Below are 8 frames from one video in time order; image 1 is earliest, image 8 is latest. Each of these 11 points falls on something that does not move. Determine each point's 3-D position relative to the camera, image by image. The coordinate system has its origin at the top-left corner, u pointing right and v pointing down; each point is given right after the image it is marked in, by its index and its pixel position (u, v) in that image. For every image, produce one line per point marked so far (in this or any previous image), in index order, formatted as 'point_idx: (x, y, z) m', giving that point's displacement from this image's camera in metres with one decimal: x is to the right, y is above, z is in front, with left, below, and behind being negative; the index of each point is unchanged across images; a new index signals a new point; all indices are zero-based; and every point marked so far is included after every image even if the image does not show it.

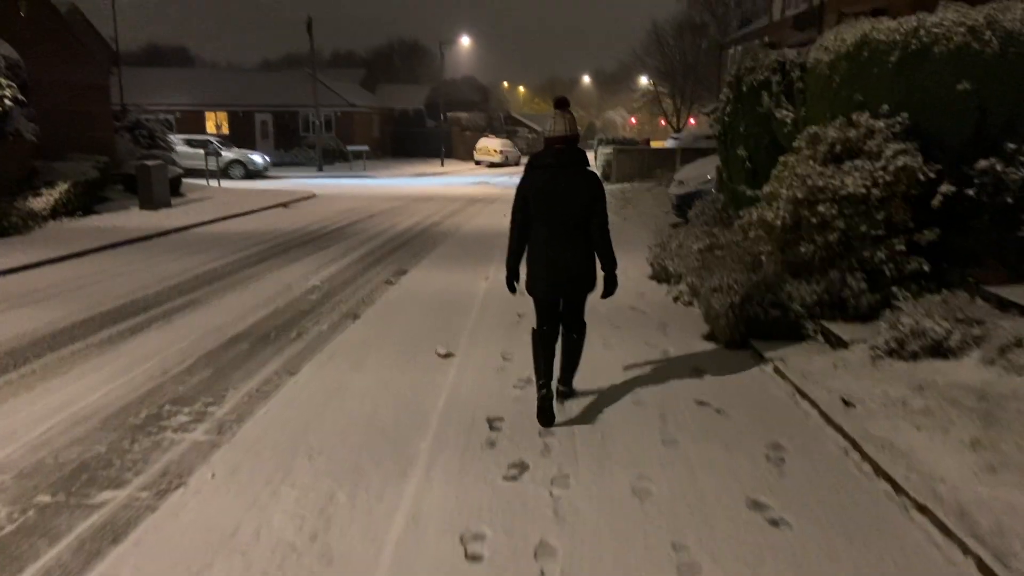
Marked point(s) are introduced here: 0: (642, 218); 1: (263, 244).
0: (+2.5, +1.3, +15.4) m
1: (-4.4, +0.8, +13.9) m
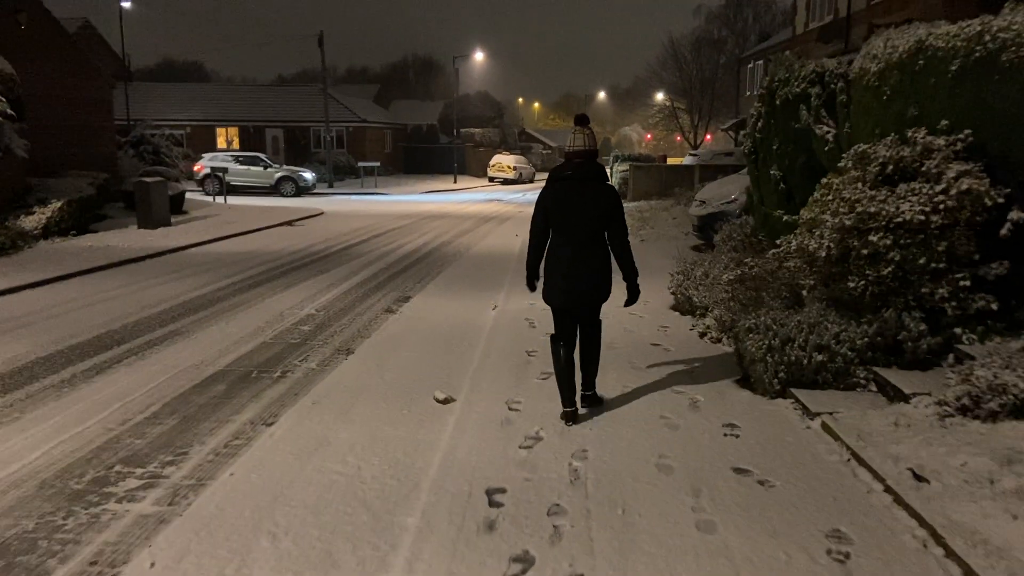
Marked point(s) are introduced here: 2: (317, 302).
0: (+2.7, +0.9, +14.6) m
1: (-4.2, +0.4, +13.3) m
2: (-2.4, -0.2, +9.8) m
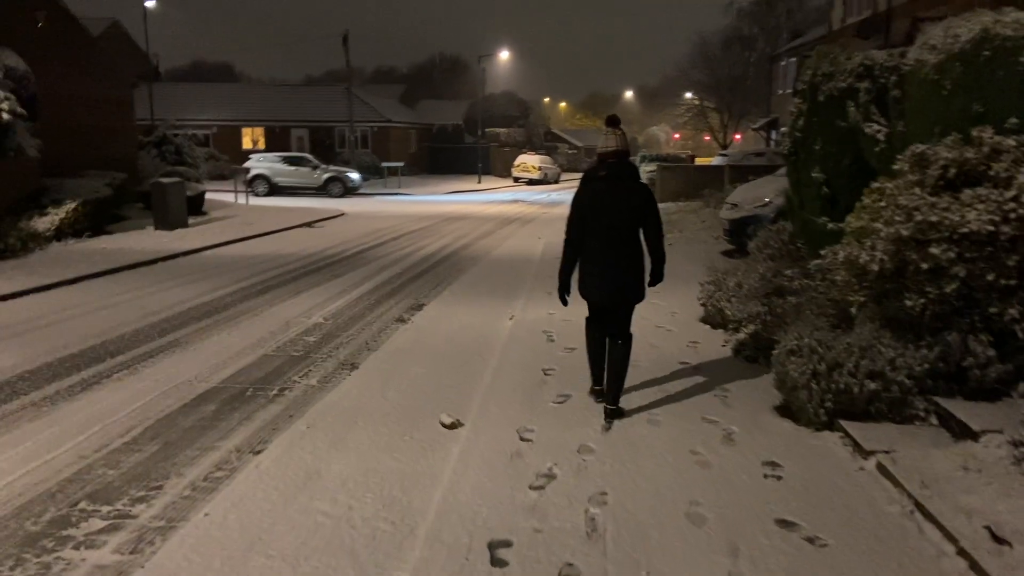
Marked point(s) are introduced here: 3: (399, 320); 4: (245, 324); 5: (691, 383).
0: (+3.1, +0.8, +13.9) m
1: (-3.9, +0.3, +12.8) m
2: (-2.2, -0.3, +9.3) m
3: (-1.3, -0.4, +9.0) m
4: (-2.8, -0.4, +8.5) m
5: (+1.3, -0.7, +5.9) m
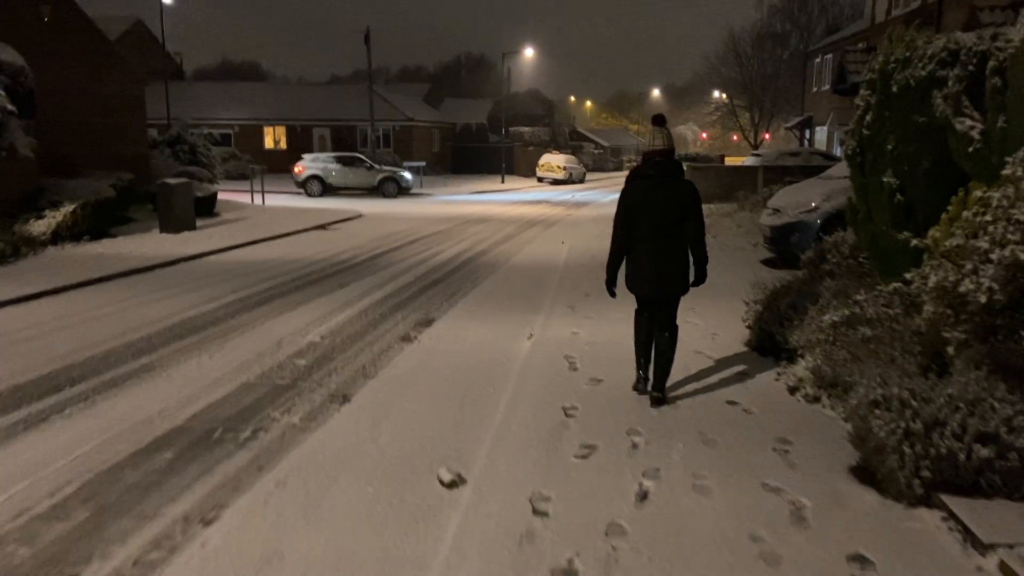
0: (+3.4, +0.6, +12.9) m
1: (-3.6, +0.2, +12.0) m
2: (-2.0, -0.4, +8.4) m
3: (-1.1, -0.5, +8.1) m
4: (-2.7, -0.5, +7.6) m
5: (+1.4, -0.9, +4.9) m
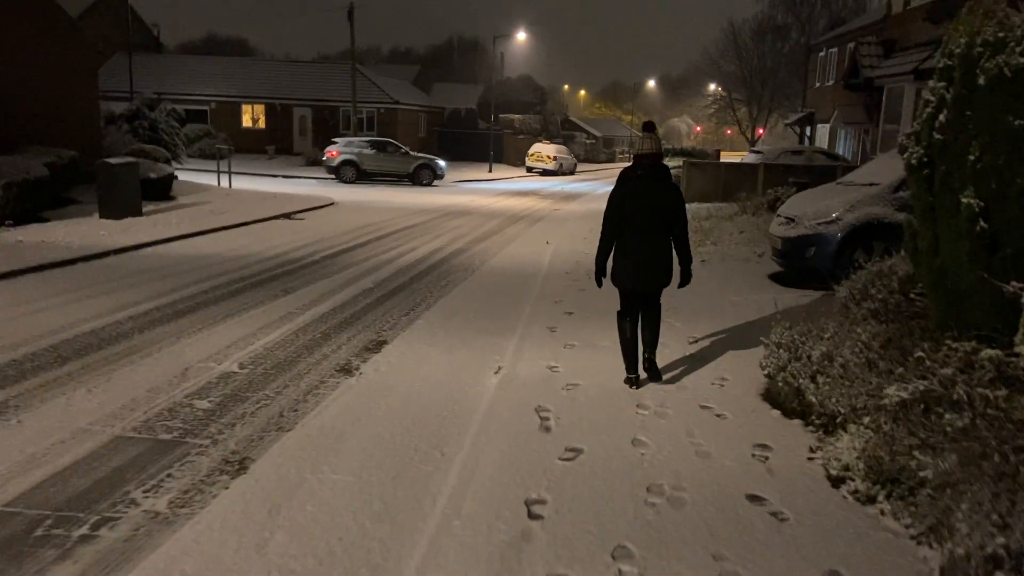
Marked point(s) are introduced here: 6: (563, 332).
0: (+3.1, +0.4, +11.4) m
1: (-3.9, +0.1, +10.5) m
2: (-2.3, -0.5, +6.9) m
3: (-1.4, -0.7, +6.6) m
4: (-3.0, -0.6, +6.1) m
5: (+1.1, -1.2, +3.5) m
6: (+0.5, -0.4, +7.9) m
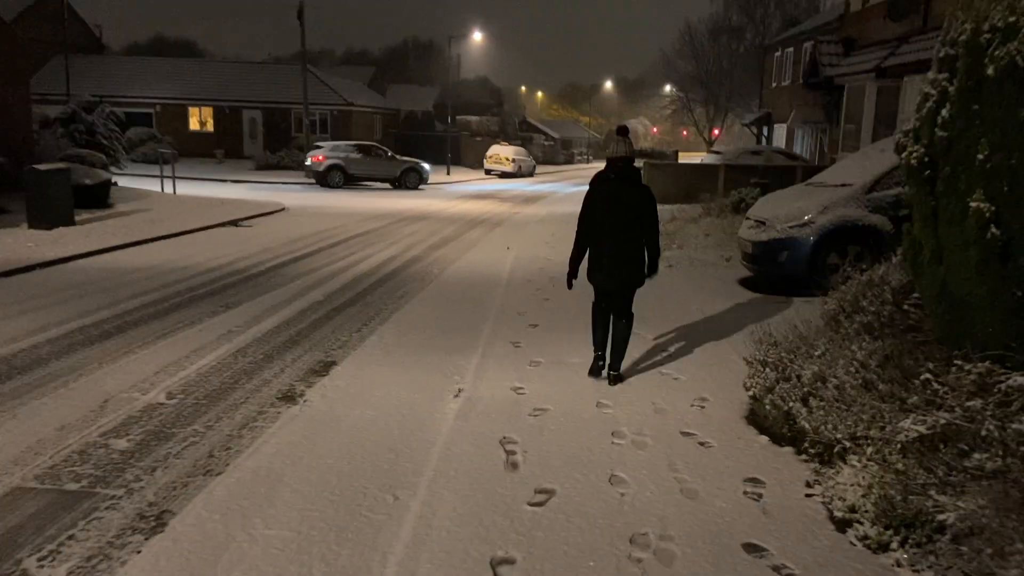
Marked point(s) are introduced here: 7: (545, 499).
0: (+2.5, +0.3, +11.0) m
1: (-4.4, 0.0, +9.7) m
2: (-2.6, -0.7, +6.2) m
3: (-1.7, -0.8, +5.9) m
4: (-3.2, -0.8, +5.4) m
5: (+1.0, -1.3, +3.0) m
6: (+0.1, -0.5, +7.3) m
7: (+0.2, -1.1, +4.1) m
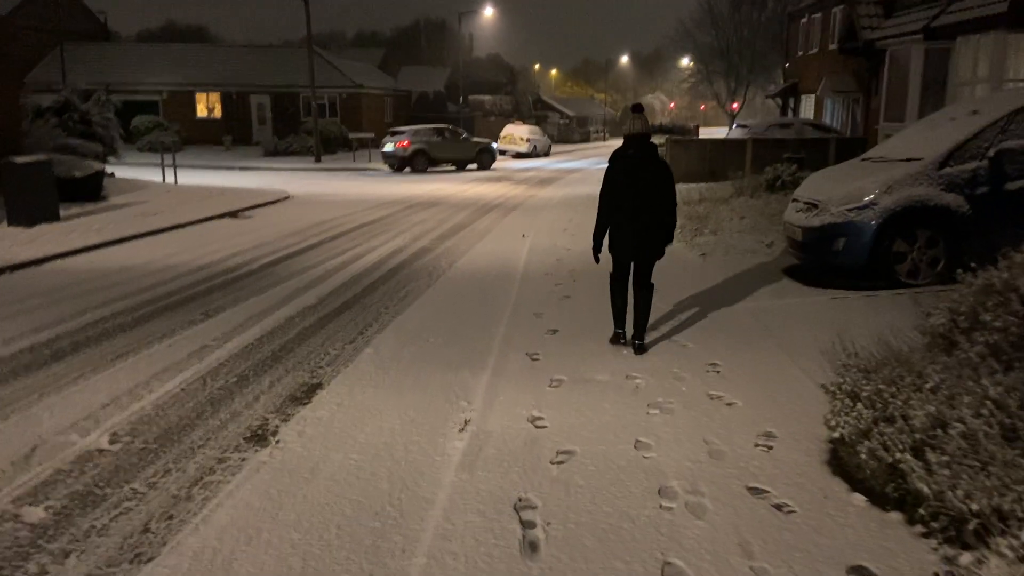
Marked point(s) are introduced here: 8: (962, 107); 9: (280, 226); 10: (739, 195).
0: (+2.7, +0.4, +9.8) m
1: (-4.2, -0.1, +8.7) m
2: (-2.5, -0.8, +5.2) m
3: (-1.6, -0.9, +4.9) m
4: (-3.1, -0.9, +4.4) m
5: (+1.1, -1.4, +1.9) m
6: (+0.3, -0.6, +6.2) m
7: (+0.2, -1.2, +3.0) m
8: (+4.8, +1.9, +8.5) m
9: (-4.3, +1.1, +14.6) m
10: (+4.0, +1.7, +14.0) m
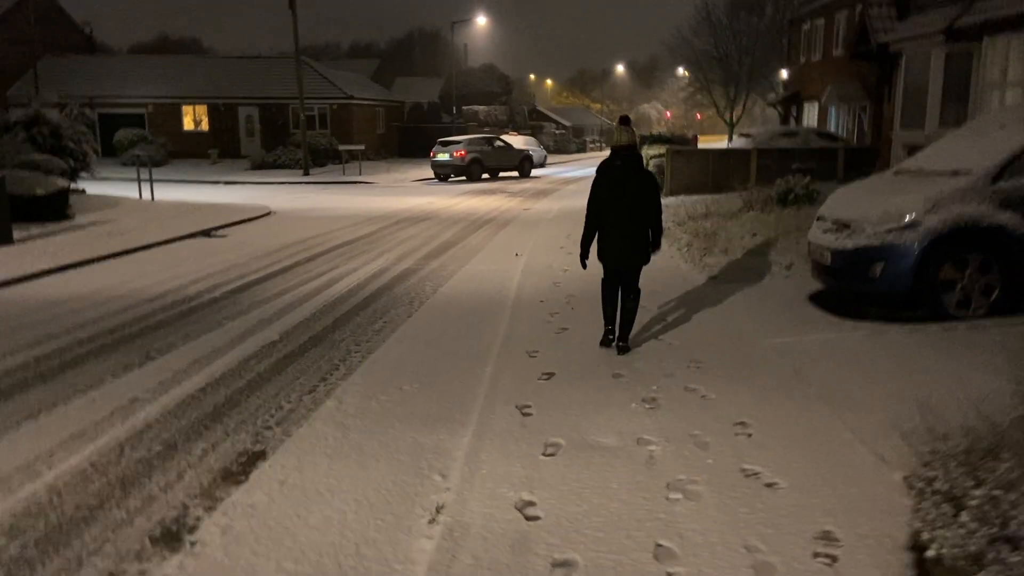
0: (+2.6, +0.1, +8.8) m
1: (-4.3, -0.4, +7.6) m
2: (-2.6, -1.1, +4.2) m
3: (-1.7, -1.2, +3.8) m
4: (-3.2, -1.2, +3.3) m
5: (+1.0, -1.6, +0.8) m
6: (+0.2, -0.9, +5.2) m
7: (+0.2, -1.4, +1.9) m
8: (+4.7, +1.7, +7.5) m
9: (-4.4, +0.7, +13.6) m
10: (+3.9, +1.3, +13.0) m
